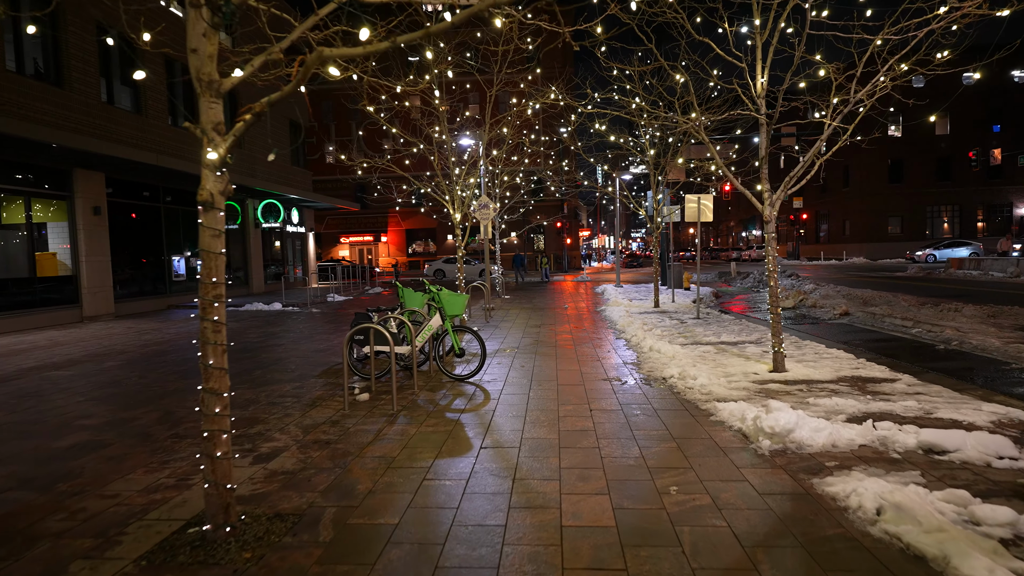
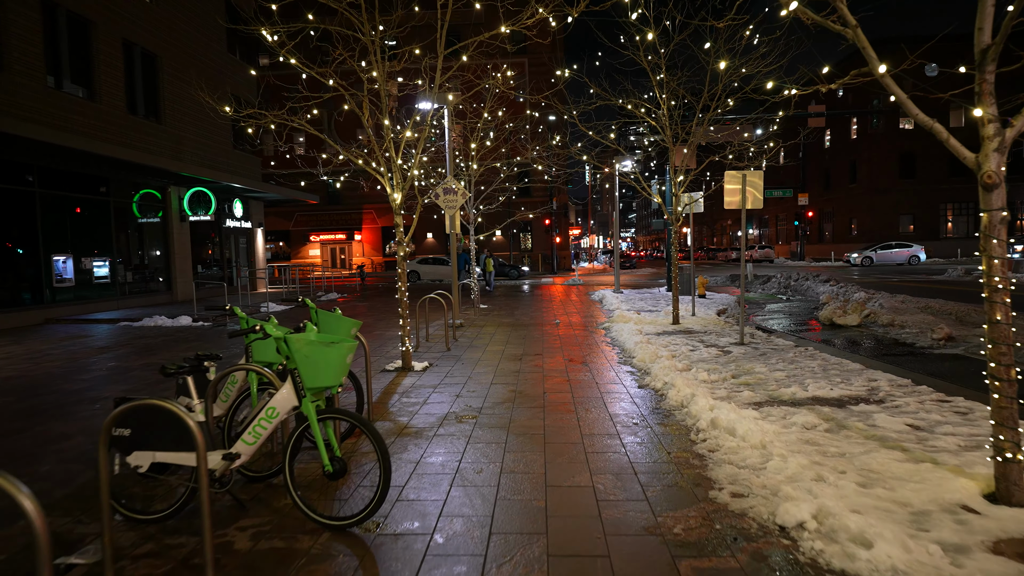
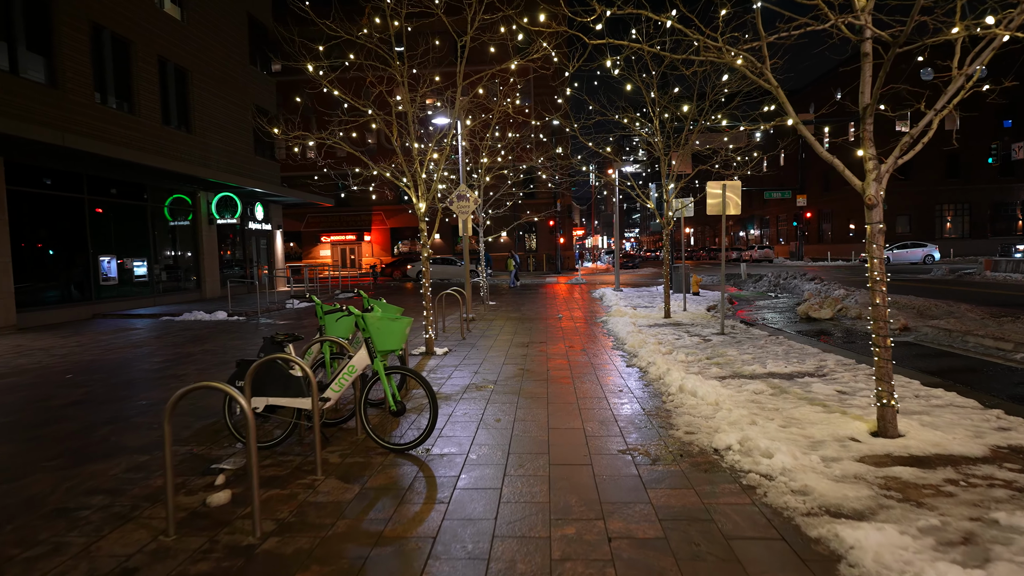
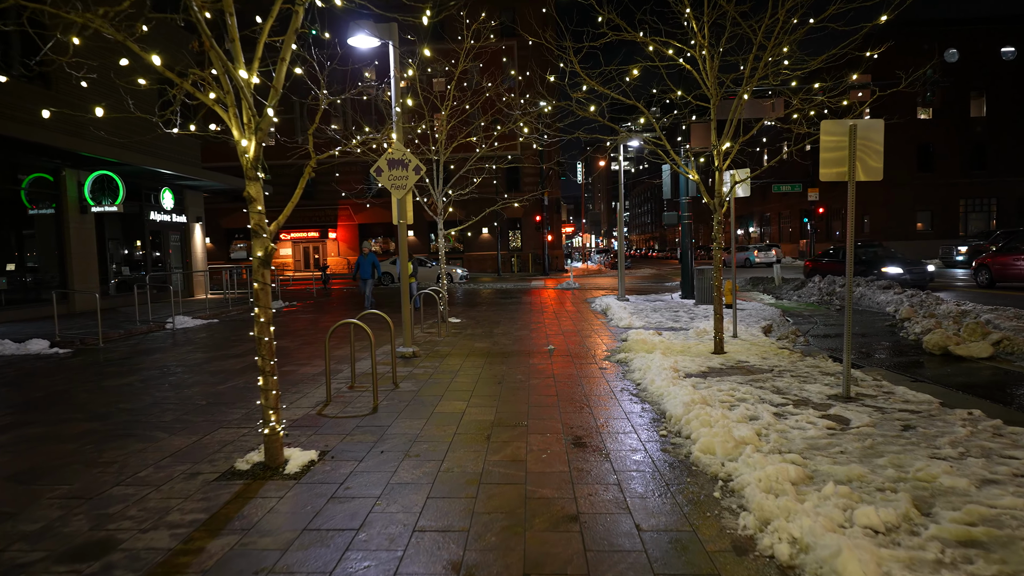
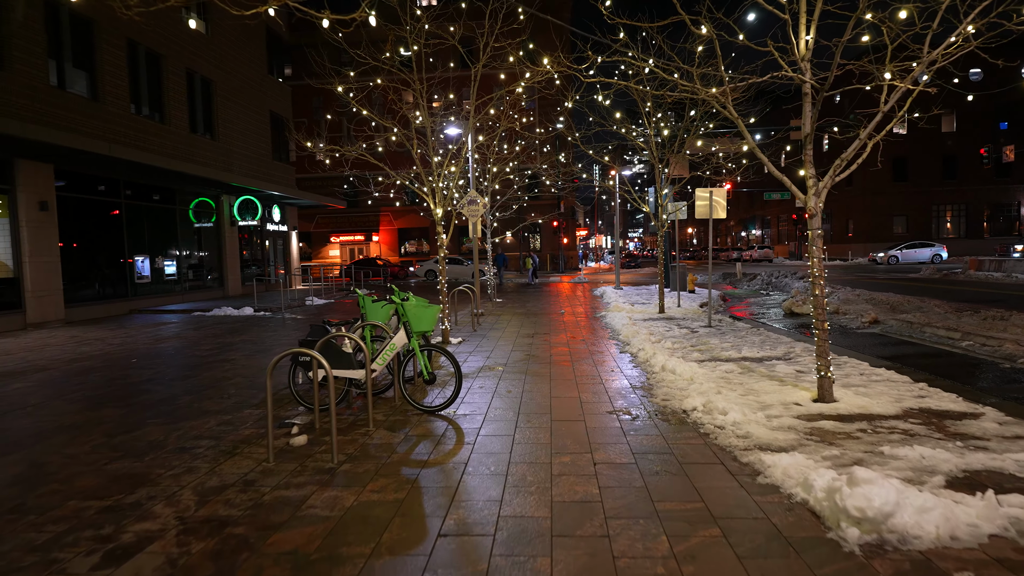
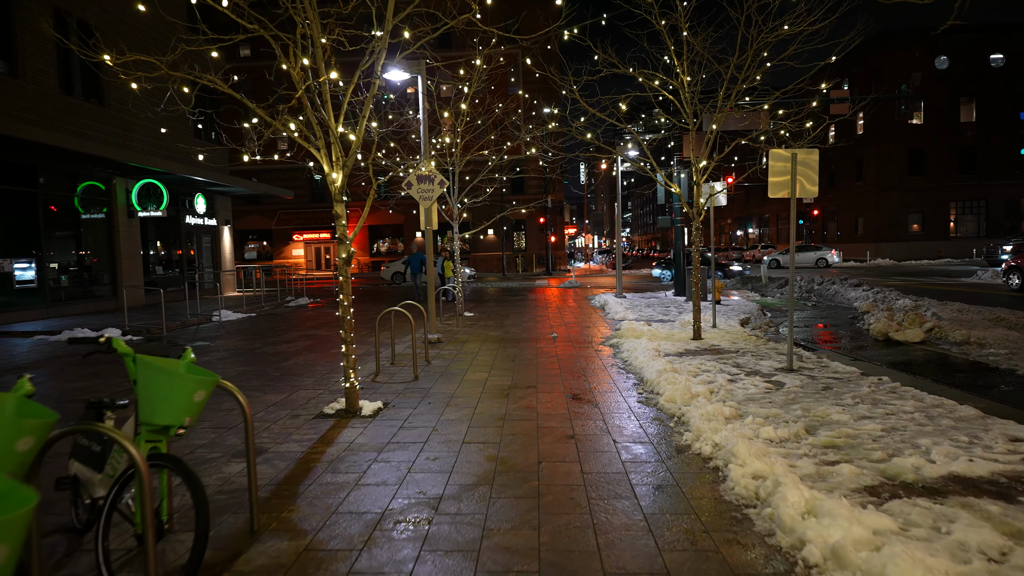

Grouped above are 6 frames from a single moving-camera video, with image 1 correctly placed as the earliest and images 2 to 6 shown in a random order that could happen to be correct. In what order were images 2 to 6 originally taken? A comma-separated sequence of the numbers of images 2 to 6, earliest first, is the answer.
5, 3, 2, 6, 4
